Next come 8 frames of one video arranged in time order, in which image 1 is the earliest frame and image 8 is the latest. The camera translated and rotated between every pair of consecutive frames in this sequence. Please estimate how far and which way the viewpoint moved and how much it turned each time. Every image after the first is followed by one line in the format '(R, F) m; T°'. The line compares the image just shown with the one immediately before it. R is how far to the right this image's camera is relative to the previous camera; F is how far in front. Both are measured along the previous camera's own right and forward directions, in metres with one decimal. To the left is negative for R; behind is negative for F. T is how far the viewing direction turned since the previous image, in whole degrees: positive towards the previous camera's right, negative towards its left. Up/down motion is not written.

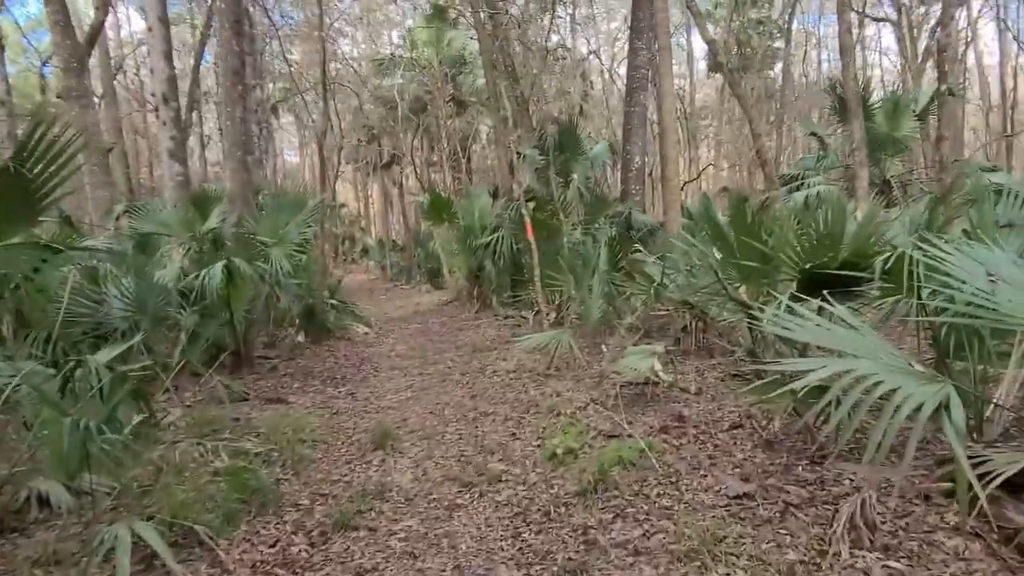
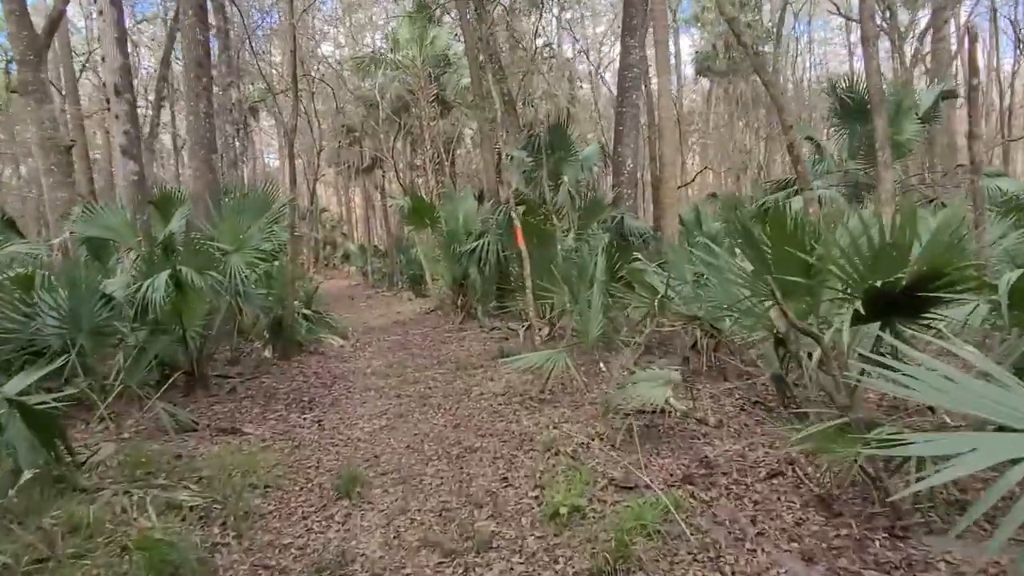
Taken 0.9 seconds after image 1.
(0.0, +0.7) m; +1°
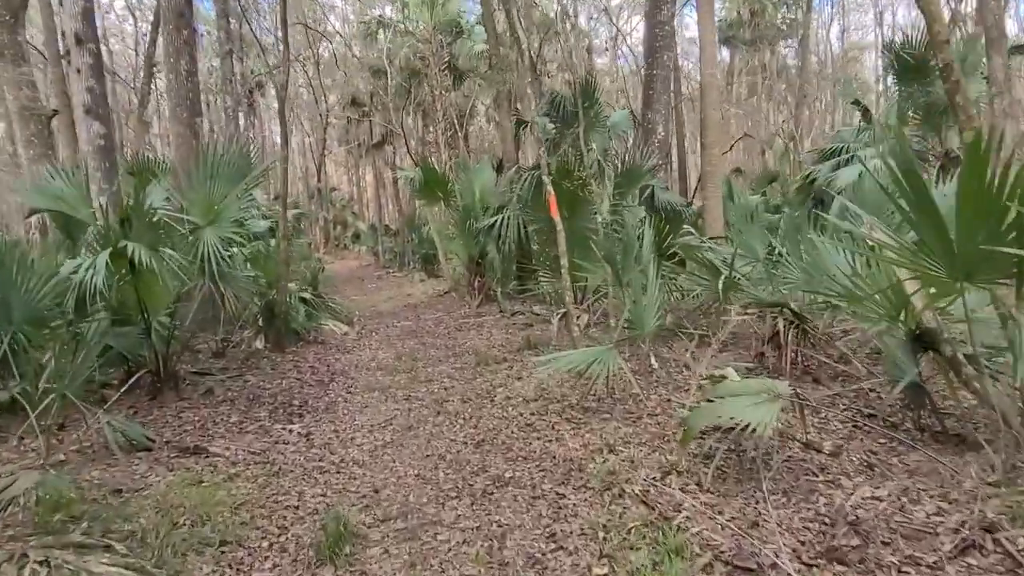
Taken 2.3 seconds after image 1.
(-0.1, +1.1) m; -1°
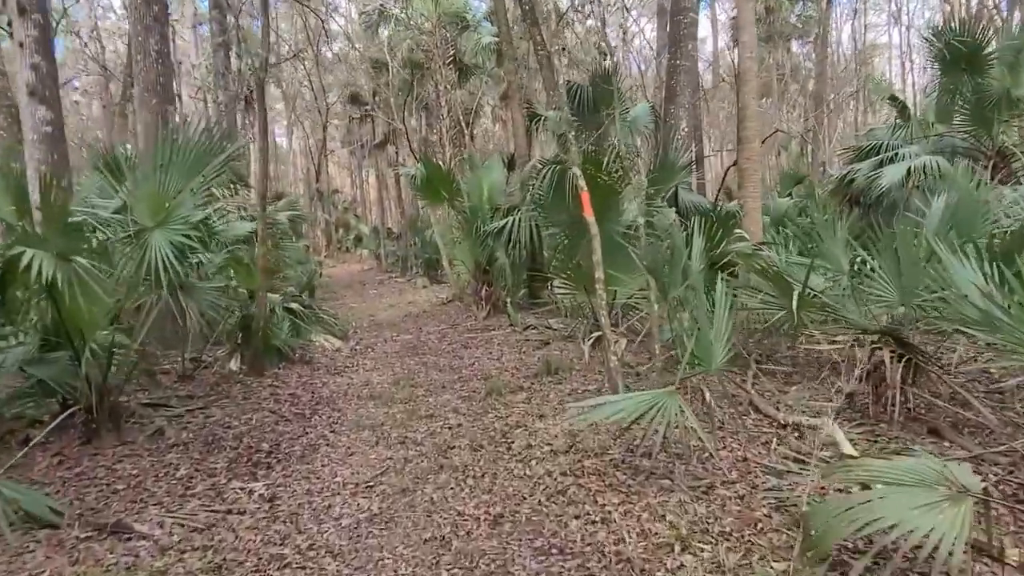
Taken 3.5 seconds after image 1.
(-0.1, +1.0) m; 0°
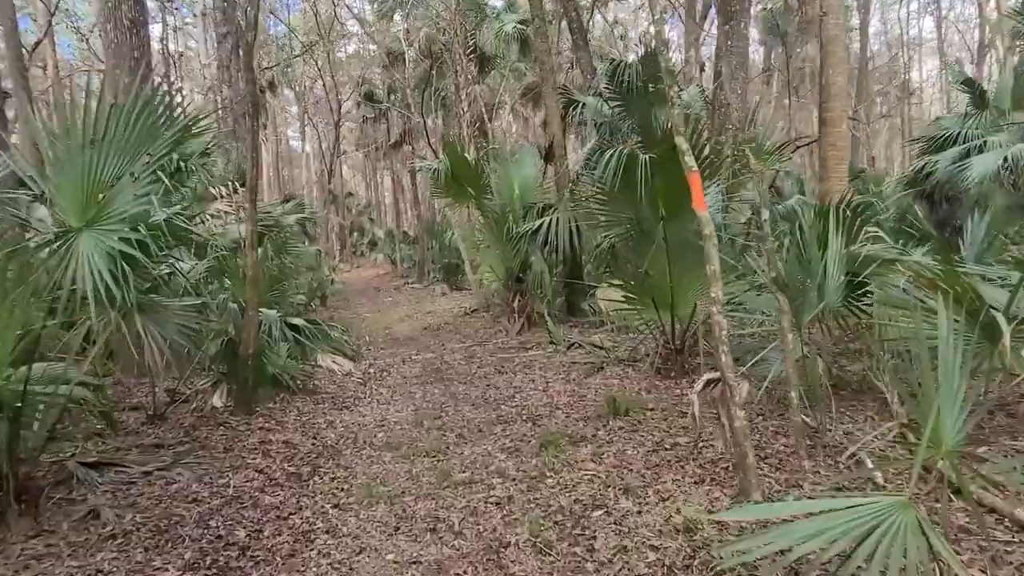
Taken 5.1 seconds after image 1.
(-0.2, +1.2) m; -1°
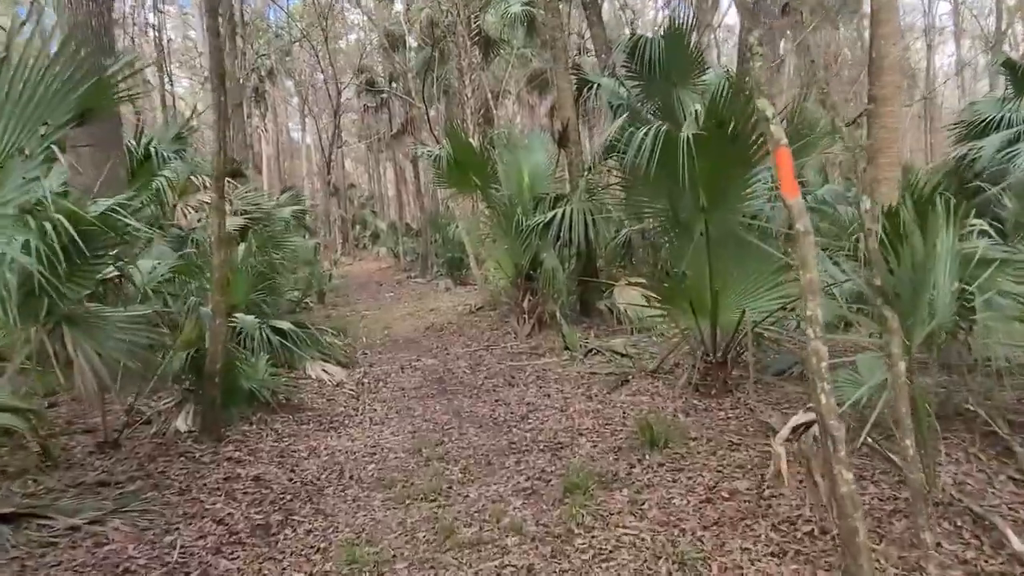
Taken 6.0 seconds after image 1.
(-0.1, +0.7) m; 0°
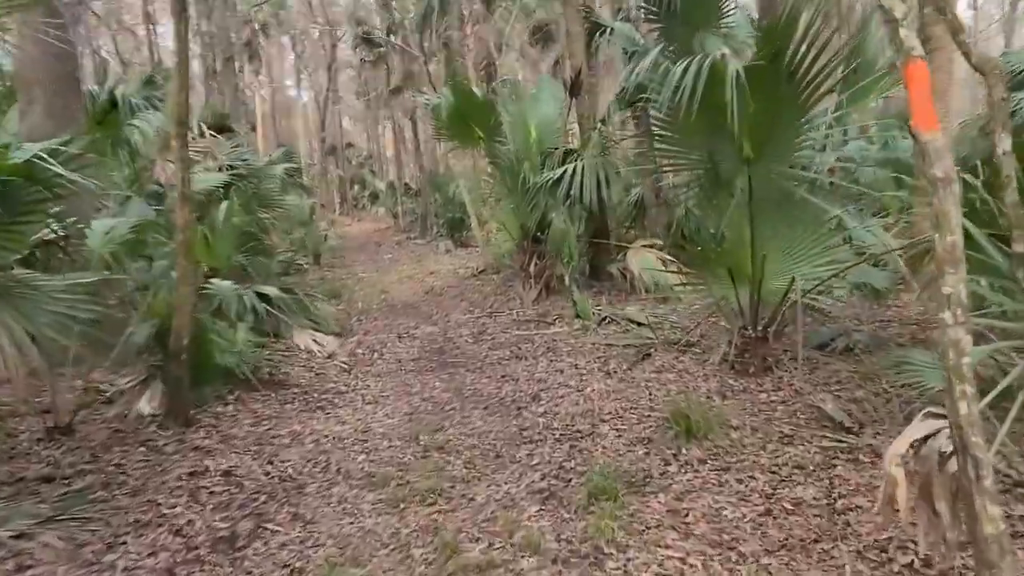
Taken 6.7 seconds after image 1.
(-0.1, +0.5) m; 0°
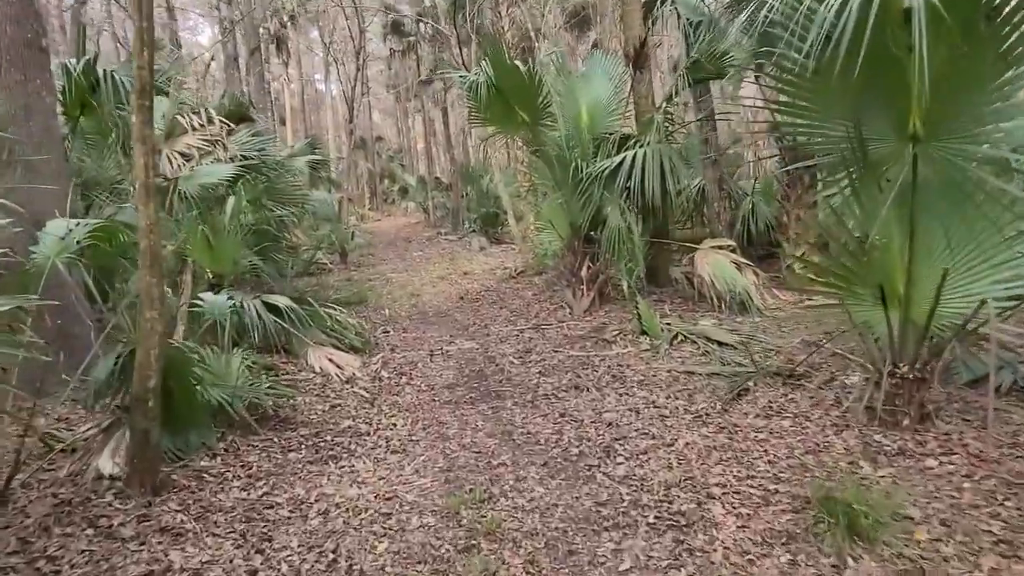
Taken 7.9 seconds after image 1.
(-0.1, +0.9) m; -2°
